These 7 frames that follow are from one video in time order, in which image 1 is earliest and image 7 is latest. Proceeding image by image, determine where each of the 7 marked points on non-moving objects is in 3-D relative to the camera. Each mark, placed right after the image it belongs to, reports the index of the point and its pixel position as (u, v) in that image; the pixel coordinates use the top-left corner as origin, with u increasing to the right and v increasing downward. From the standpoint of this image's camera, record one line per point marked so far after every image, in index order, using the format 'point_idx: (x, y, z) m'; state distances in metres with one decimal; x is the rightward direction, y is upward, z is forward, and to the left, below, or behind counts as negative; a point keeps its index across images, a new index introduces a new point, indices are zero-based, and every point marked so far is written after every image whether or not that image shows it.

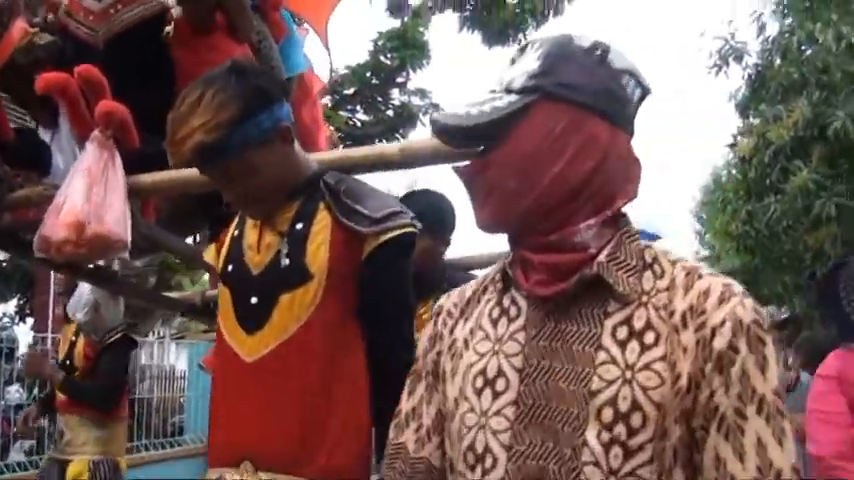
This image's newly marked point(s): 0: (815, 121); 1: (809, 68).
0: (+3.4, +1.0, +8.3) m
1: (+3.3, +1.5, +8.3) m
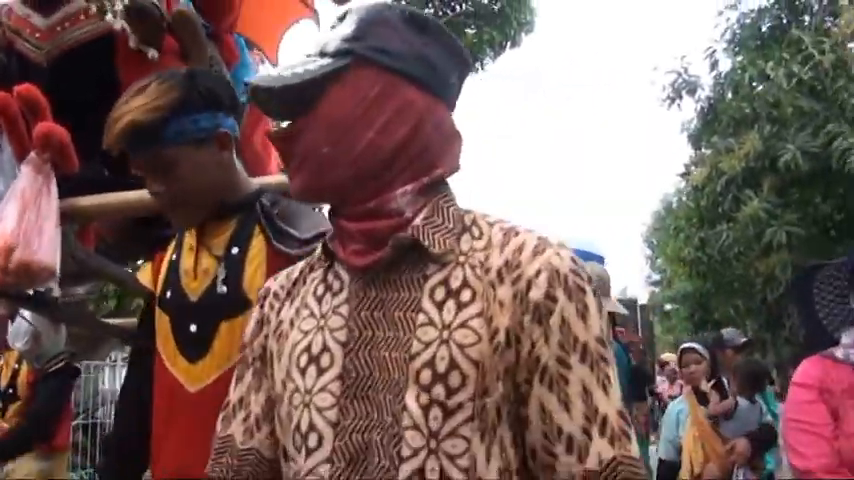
0: (+3.0, +0.8, +8.5) m
1: (+3.0, +1.2, +8.5) m
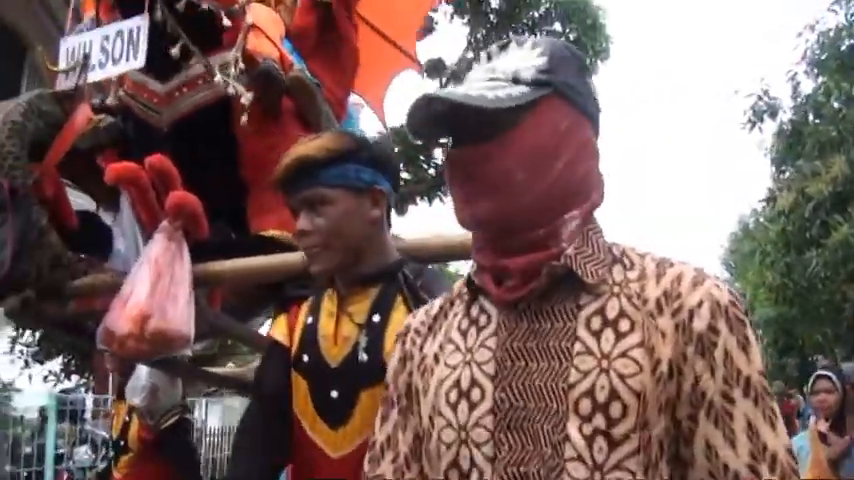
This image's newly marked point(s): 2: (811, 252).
0: (+3.7, +0.5, +8.3) m
1: (+3.6, +1.0, +8.3) m
2: (+3.5, -0.1, +8.7) m
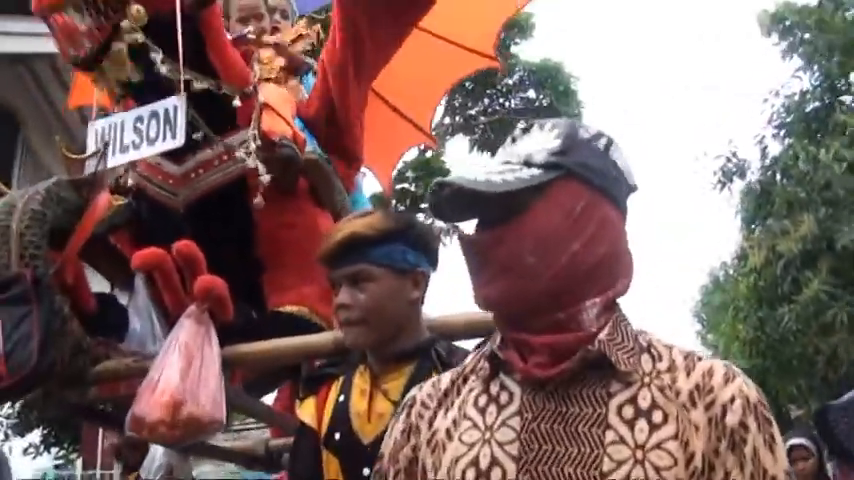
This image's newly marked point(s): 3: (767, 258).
0: (+3.5, 0.0, +8.6) m
1: (+3.5, +0.5, +8.6) m
2: (+3.3, -0.6, +9.0) m
3: (+3.2, -0.2, +9.1) m
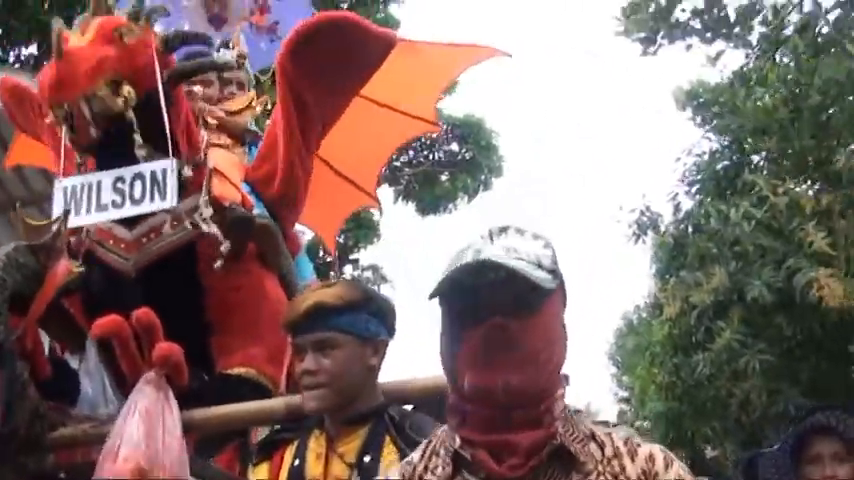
0: (+2.9, -0.4, +9.0) m
1: (+2.8, 0.0, +9.1) m
2: (+2.6, -1.1, +9.3) m
3: (+2.5, -0.7, +9.4) m
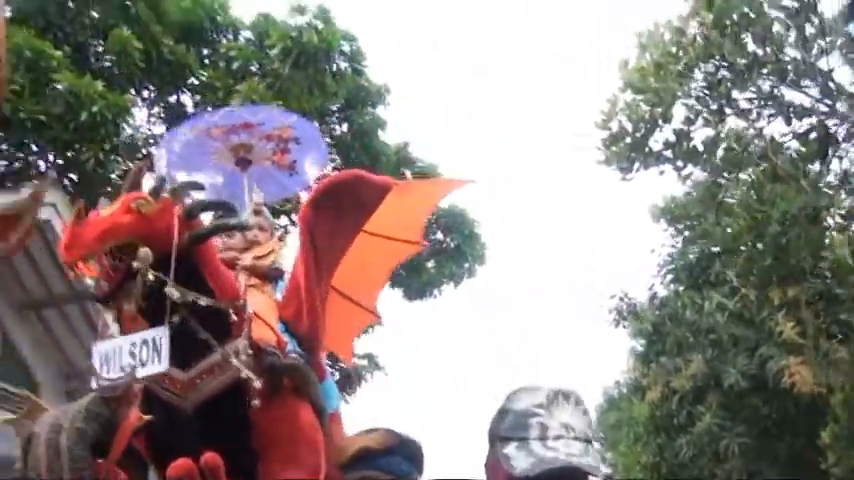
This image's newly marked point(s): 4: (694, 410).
0: (+2.8, -1.3, +9.5) m
1: (+2.7, -0.9, +9.6) m
2: (+2.6, -2.0, +9.8) m
3: (+2.4, -1.6, +9.9) m
4: (+2.7, -1.7, +9.7) m
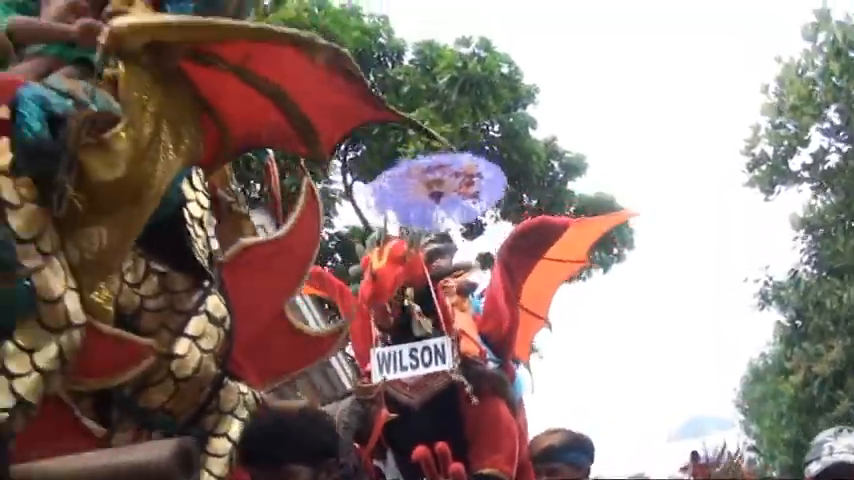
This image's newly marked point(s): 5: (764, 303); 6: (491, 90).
0: (+4.5, -1.2, +10.1) m
1: (+4.4, -0.8, +10.3) m
2: (+4.3, -1.9, +10.5) m
3: (+4.2, -1.5, +10.6) m
4: (+4.4, -1.6, +10.4) m
5: (+4.1, -0.8, +11.7) m
6: (+0.7, +1.7, +10.4) m
